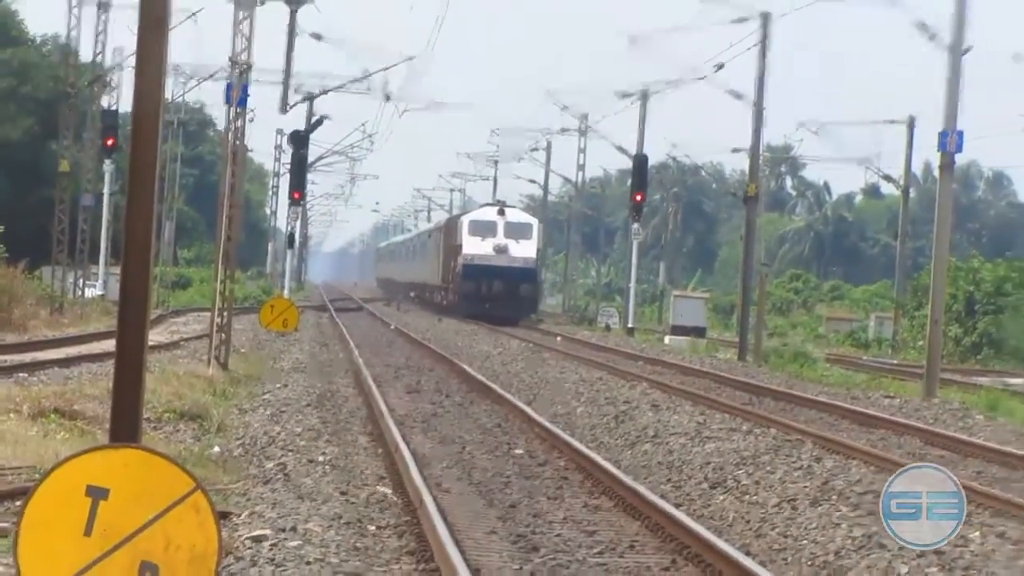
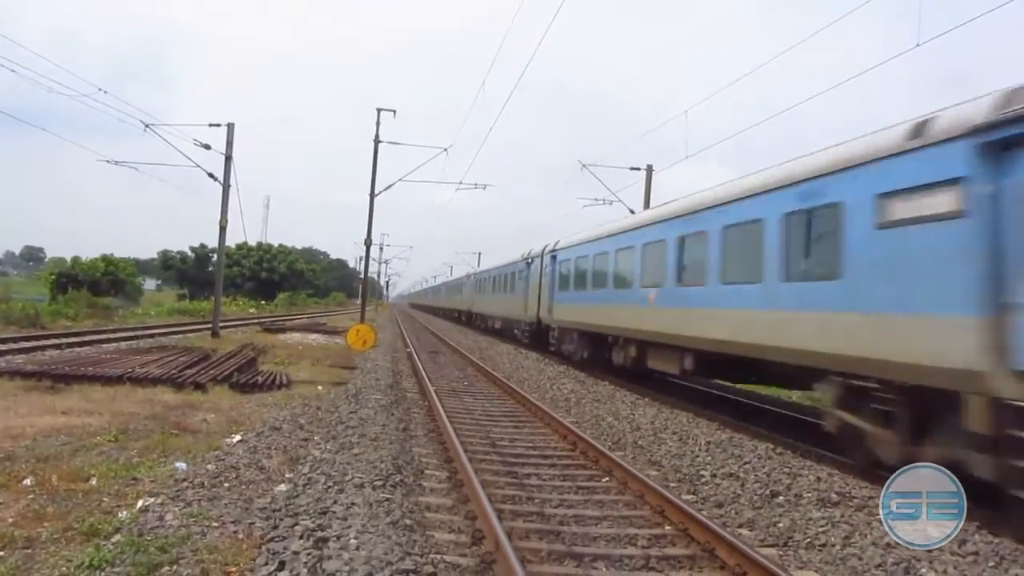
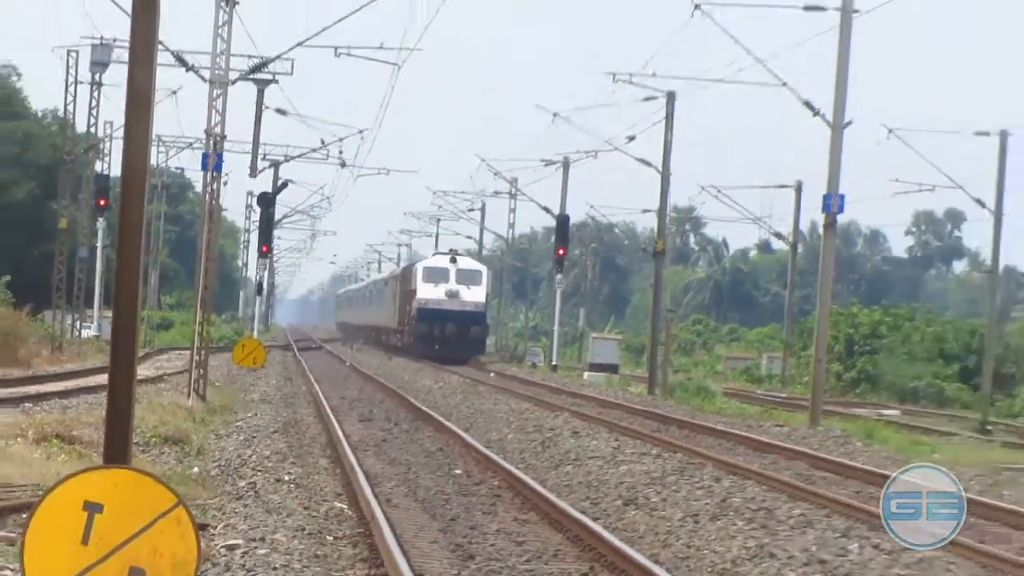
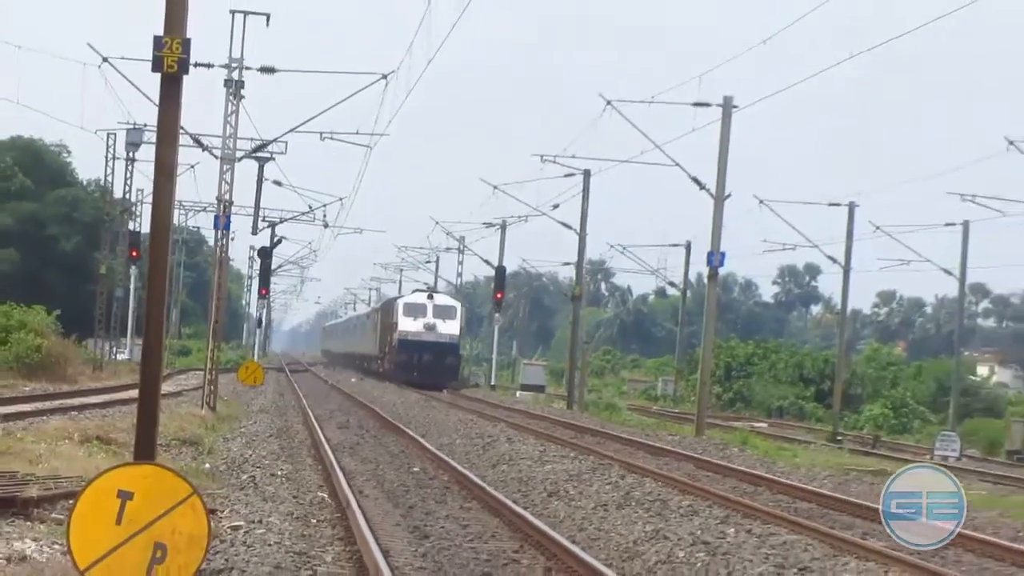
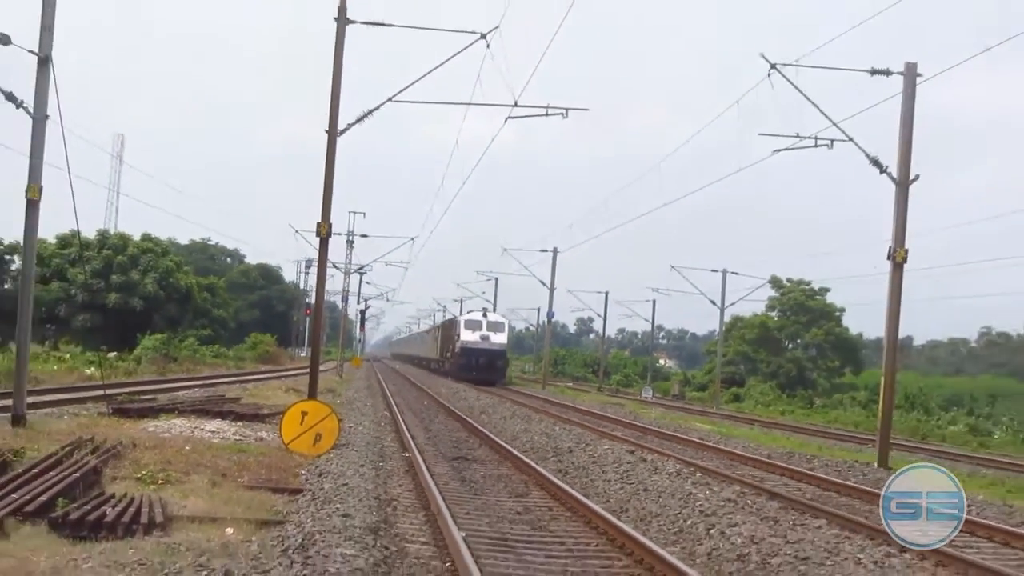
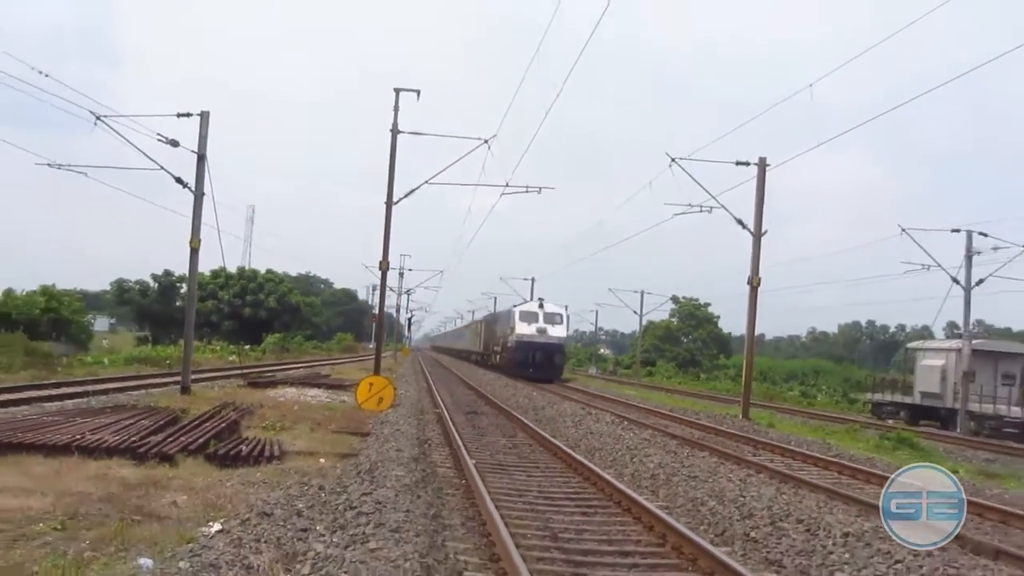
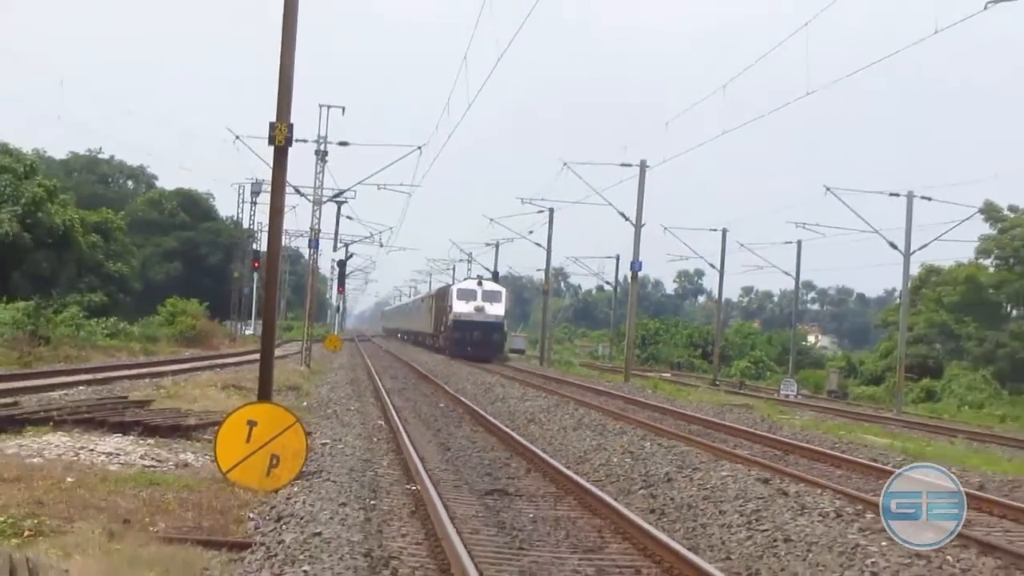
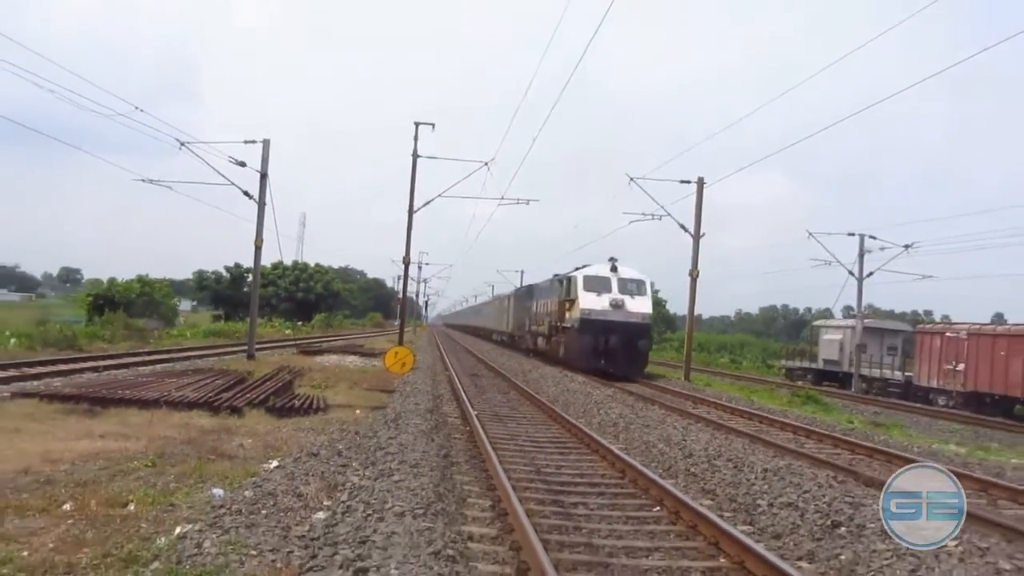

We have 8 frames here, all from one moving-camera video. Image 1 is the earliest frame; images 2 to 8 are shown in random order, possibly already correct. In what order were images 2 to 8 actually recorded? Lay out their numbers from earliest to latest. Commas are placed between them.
3, 4, 7, 5, 6, 8, 2
